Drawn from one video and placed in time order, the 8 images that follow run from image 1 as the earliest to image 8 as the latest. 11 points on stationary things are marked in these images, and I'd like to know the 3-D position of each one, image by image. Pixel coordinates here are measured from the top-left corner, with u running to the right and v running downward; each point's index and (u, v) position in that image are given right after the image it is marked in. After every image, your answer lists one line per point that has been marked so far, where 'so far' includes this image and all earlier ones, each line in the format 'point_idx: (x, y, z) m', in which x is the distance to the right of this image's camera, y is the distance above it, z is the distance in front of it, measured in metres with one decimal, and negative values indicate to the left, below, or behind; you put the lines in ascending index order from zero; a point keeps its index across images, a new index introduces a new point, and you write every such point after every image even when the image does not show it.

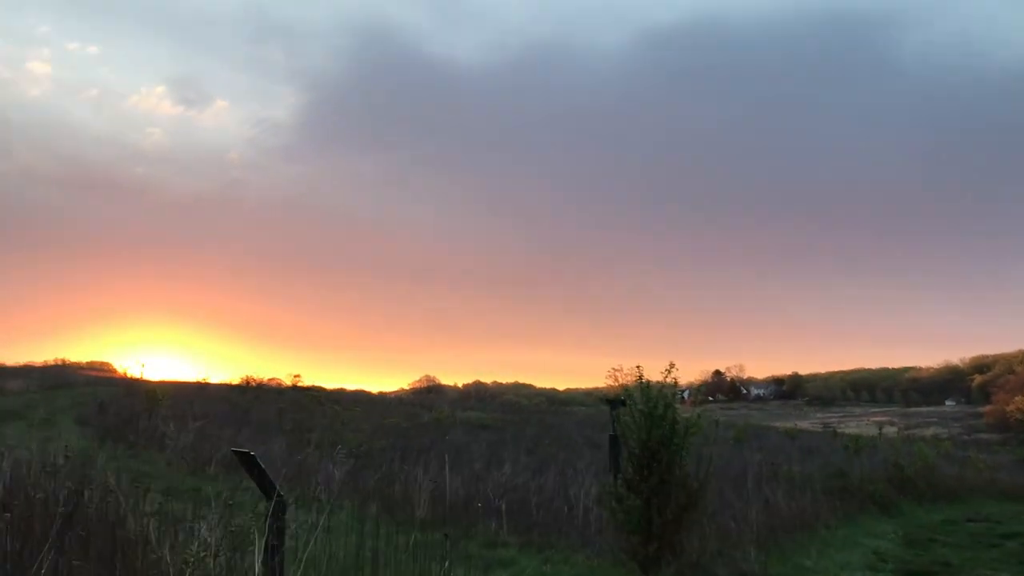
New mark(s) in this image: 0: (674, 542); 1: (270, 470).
0: (+1.4, -2.2, +8.3) m
1: (-3.6, -2.7, +14.3) m
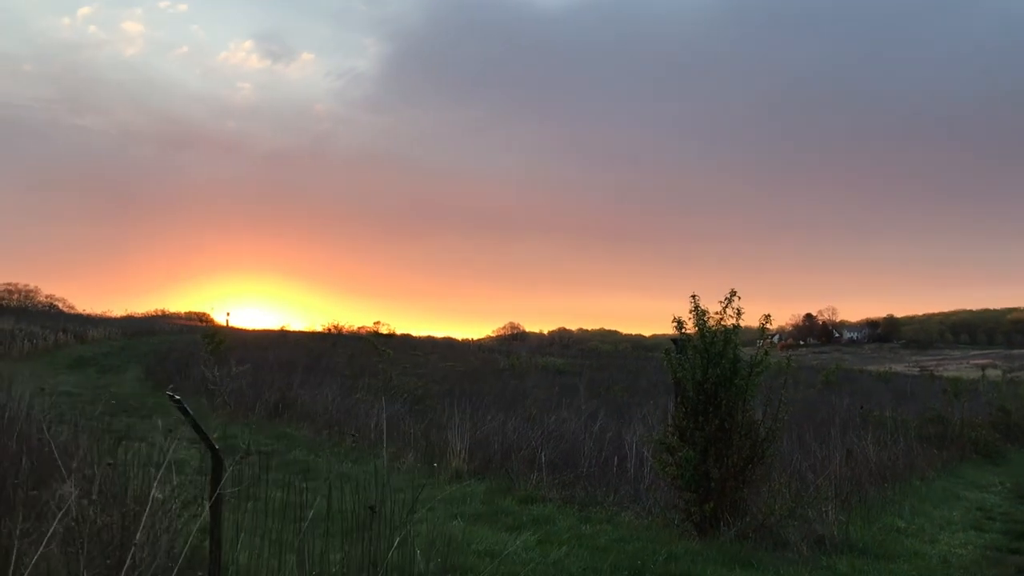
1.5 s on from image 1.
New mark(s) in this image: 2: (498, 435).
0: (+1.6, -1.6, +7.0) m
1: (-2.8, -1.8, +13.5) m
2: (-0.2, -1.7, +10.9) m
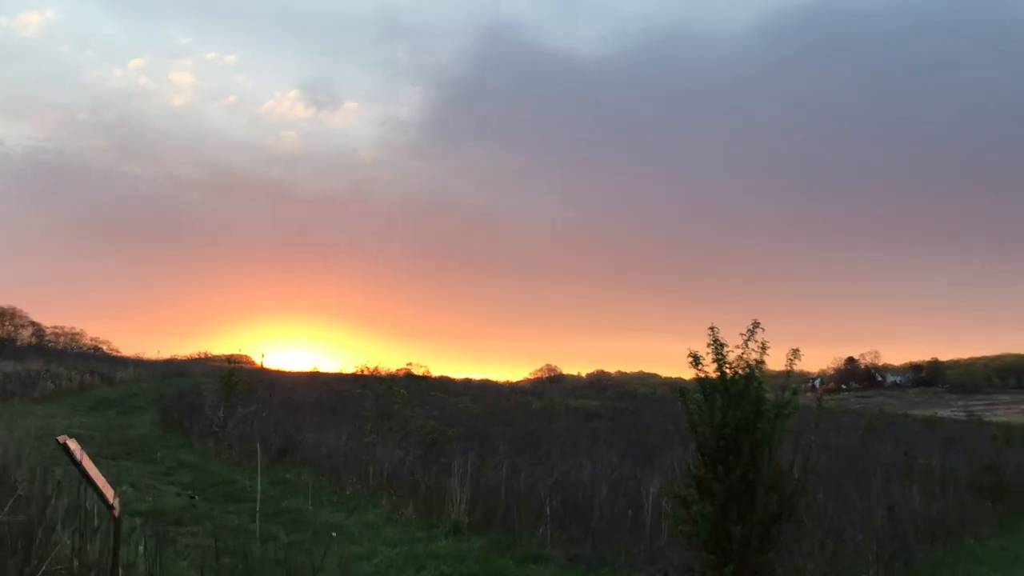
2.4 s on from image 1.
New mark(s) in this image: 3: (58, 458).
0: (+1.6, -1.8, +6.1) m
1: (-2.6, -2.3, +12.7) m
2: (-0.1, -2.0, +10.0) m
3: (-6.1, -2.3, +12.9) m
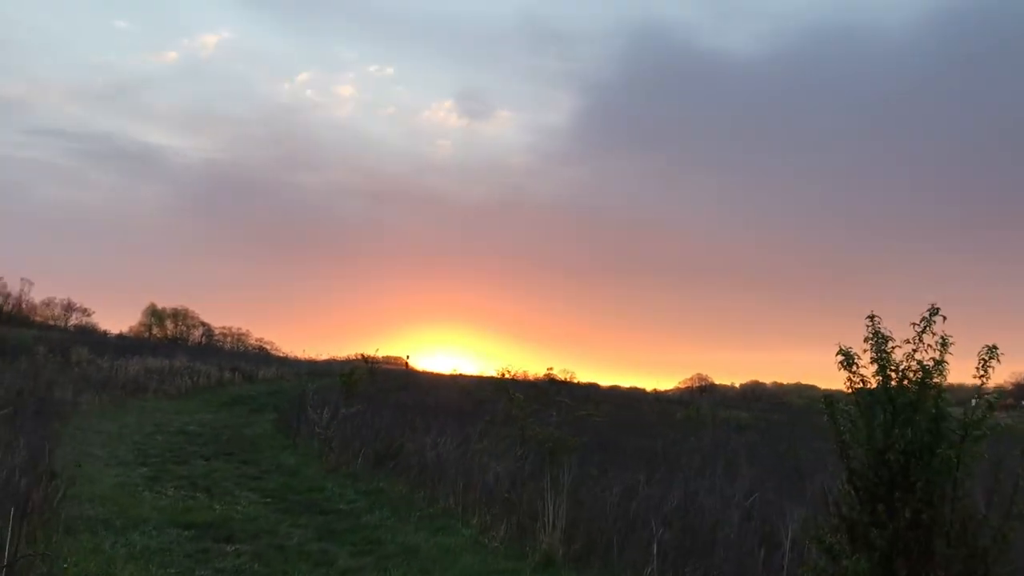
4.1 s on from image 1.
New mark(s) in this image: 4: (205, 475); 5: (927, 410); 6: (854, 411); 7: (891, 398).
0: (+1.9, -1.6, +4.4) m
1: (-1.1, -2.1, +11.6) m
2: (+0.9, -1.9, +8.5) m
3: (-4.6, -2.2, +12.2) m
4: (-3.5, -2.1, +10.9) m
5: (+1.9, -0.6, +4.5) m
6: (+1.7, -0.6, +4.8) m
7: (+1.8, -0.5, +4.6) m
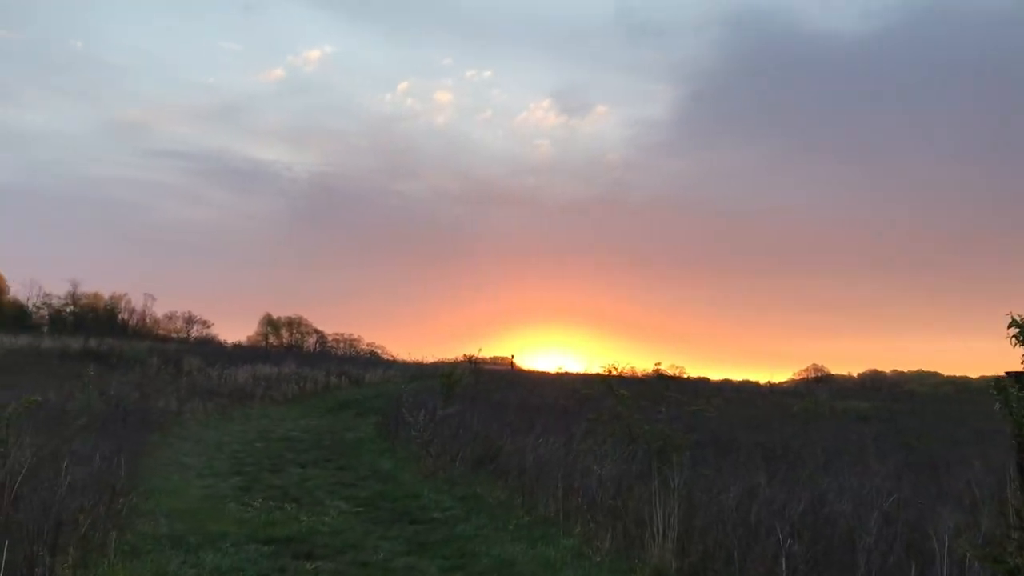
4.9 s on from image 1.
0: (+2.3, -1.4, +3.4) m
1: (+0.1, -2.0, +10.9) m
2: (+1.8, -1.7, +7.6) m
3: (-3.3, -2.2, +11.9) m
4: (-2.3, -2.1, +10.5) m
5: (+2.3, -0.4, +3.5) m
6: (+2.1, -0.4, +3.8) m
7: (+2.2, -0.3, +3.6) m
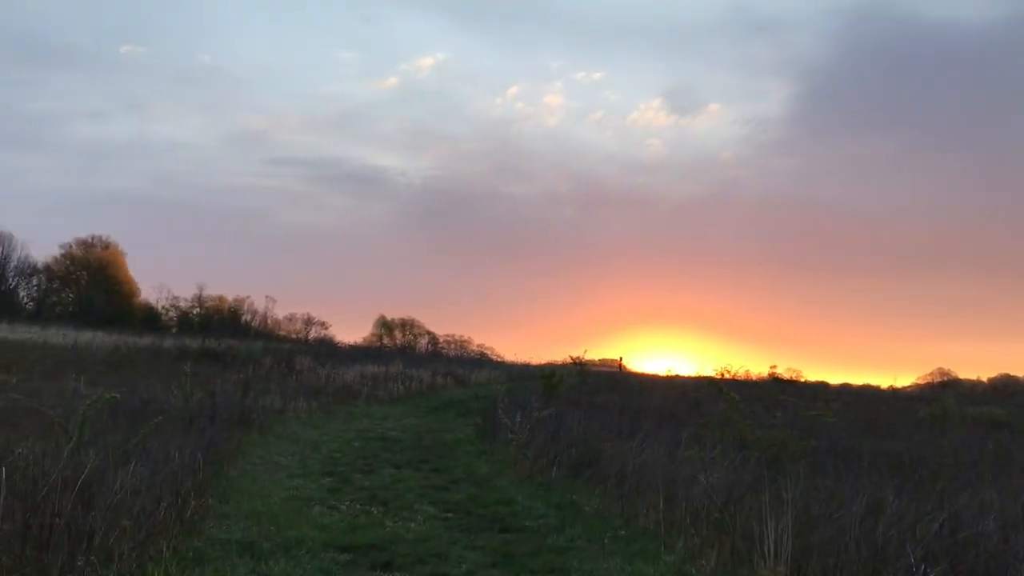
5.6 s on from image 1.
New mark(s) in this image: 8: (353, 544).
0: (+2.5, -1.4, +2.6) m
1: (+1.1, -2.0, +10.2) m
2: (+2.4, -1.7, +6.8) m
3: (-2.1, -2.2, +11.7) m
4: (-1.3, -2.1, +10.2) m
5: (+2.5, -0.3, +2.7) m
6: (+2.3, -0.4, +3.0) m
7: (+2.4, -0.2, +2.8) m
8: (-1.1, -1.8, +6.8) m
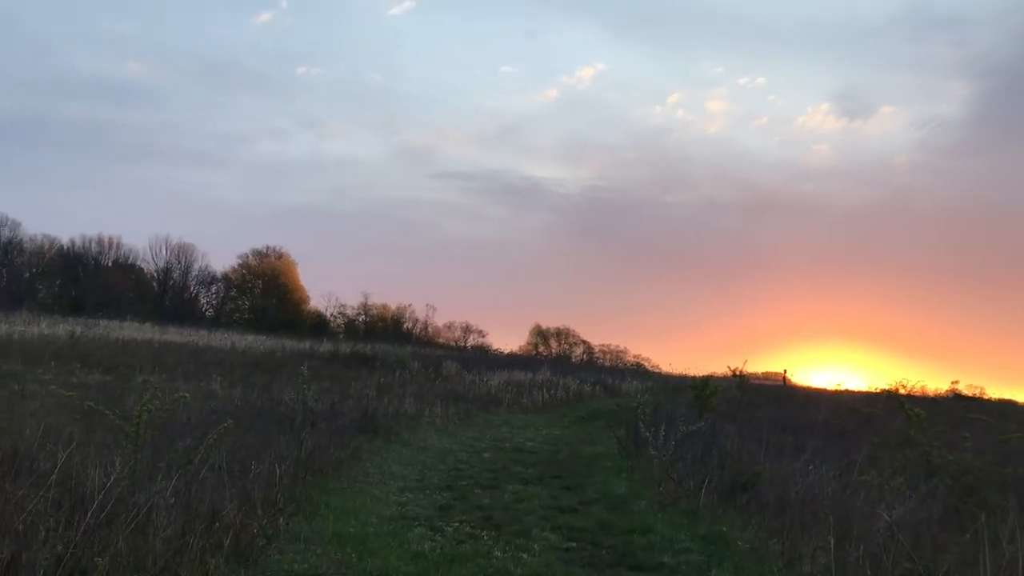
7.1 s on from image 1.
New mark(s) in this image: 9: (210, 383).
0: (+2.5, -1.2, +0.9) m
1: (+2.4, -1.9, +8.7) m
2: (+3.1, -1.6, +5.0) m
3: (-0.6, -2.1, +10.6) m
4: (0.0, -2.0, +9.0) m
5: (+2.5, -0.2, +1.0) m
6: (+2.4, -0.2, +1.4) m
7: (+2.4, -0.1, +1.1) m
8: (-0.4, -1.7, +5.7) m
9: (-5.6, -1.8, +18.0) m
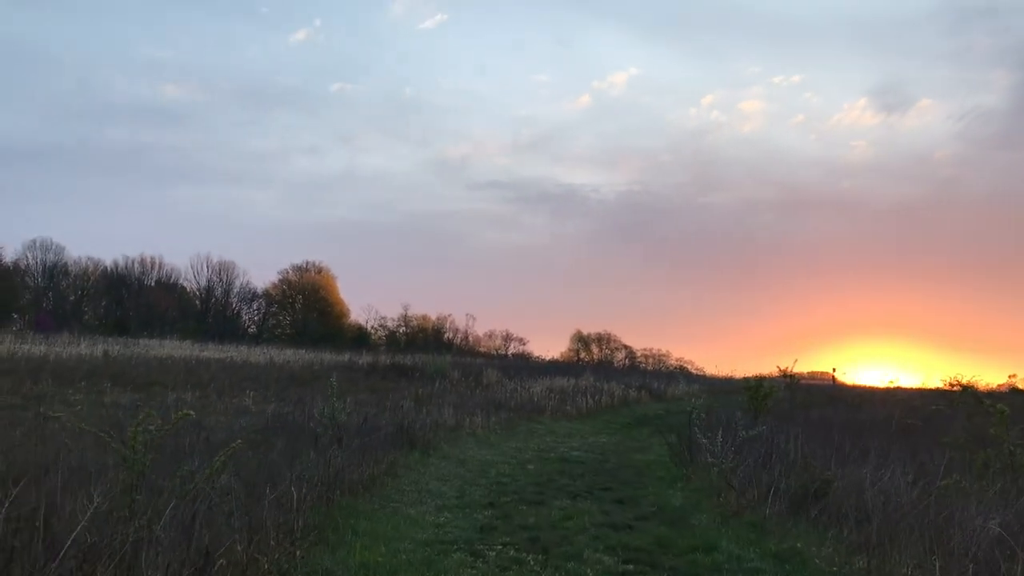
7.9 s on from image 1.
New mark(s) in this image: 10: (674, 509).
0: (+2.6, -1.1, 0.0) m
1: (+2.8, -1.8, +7.8) m
2: (+3.4, -1.4, +4.2) m
3: (-0.1, -2.1, +9.8) m
4: (+0.4, -2.0, +8.2) m
5: (+2.5, 0.0, +0.2) m
6: (+2.4, -0.1, +0.5) m
7: (+2.5, 0.0, +0.3) m
8: (-0.1, -1.7, +4.9) m
9: (-4.9, -2.0, +17.4) m
10: (+1.5, -2.1, +9.2) m
